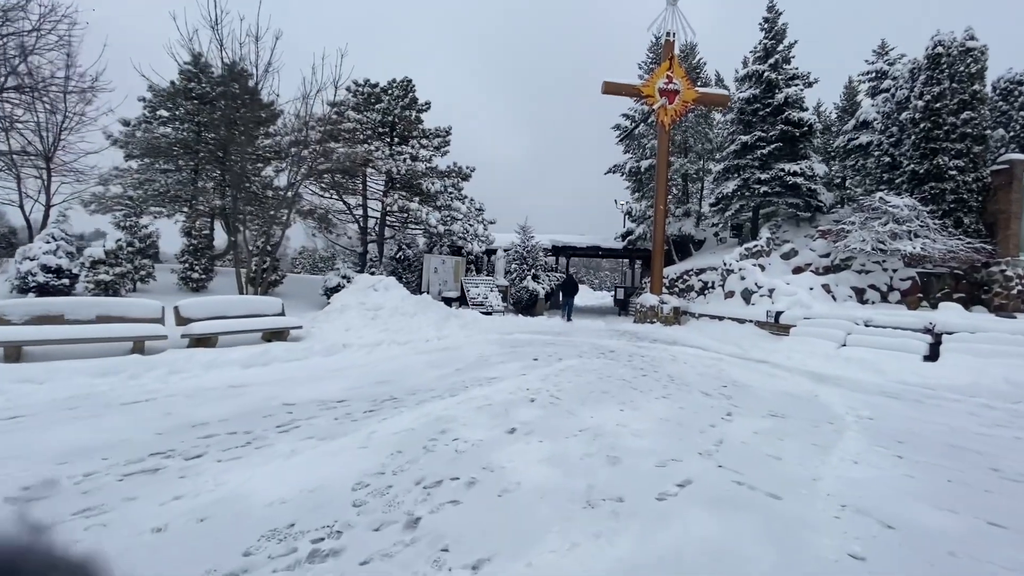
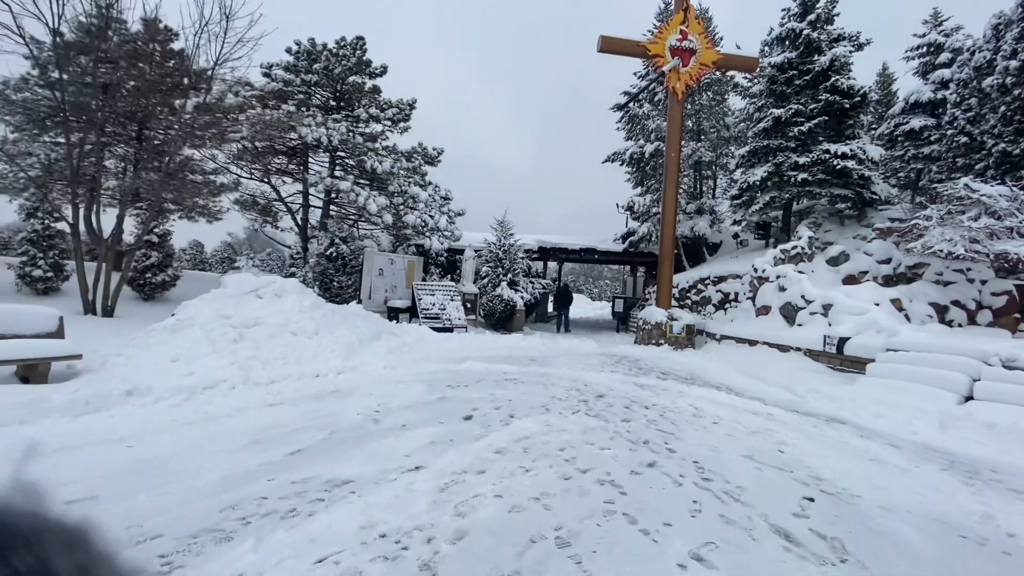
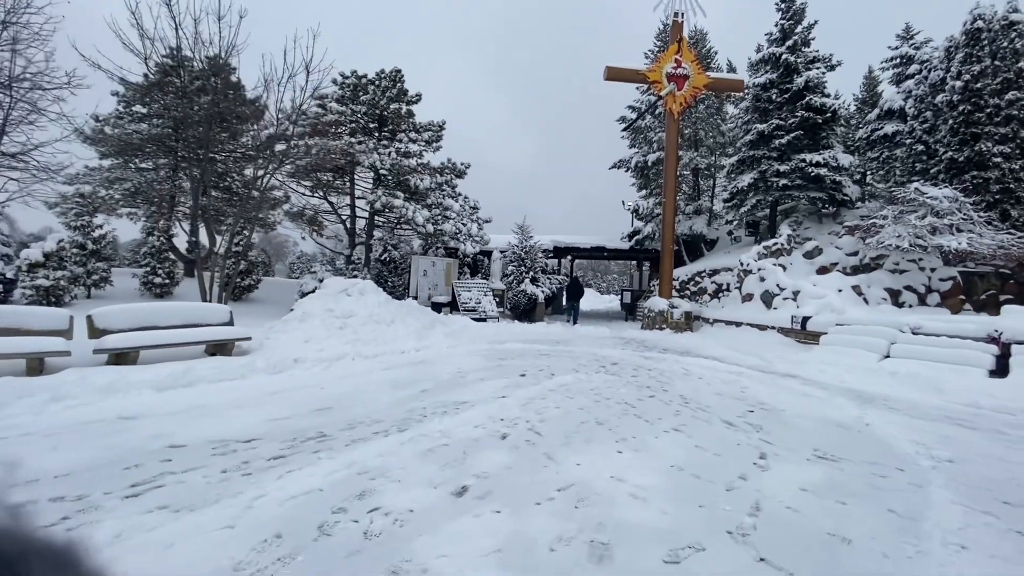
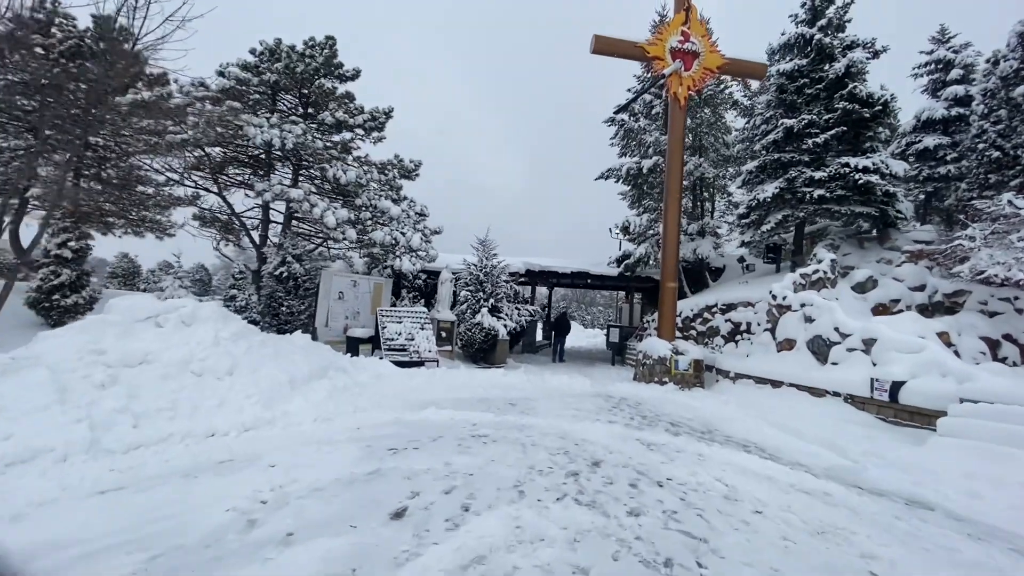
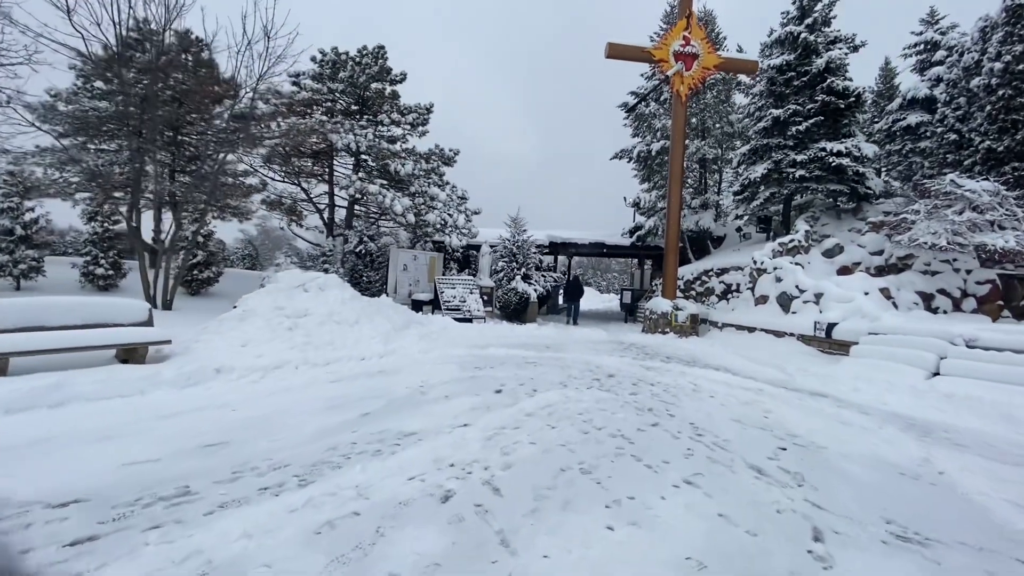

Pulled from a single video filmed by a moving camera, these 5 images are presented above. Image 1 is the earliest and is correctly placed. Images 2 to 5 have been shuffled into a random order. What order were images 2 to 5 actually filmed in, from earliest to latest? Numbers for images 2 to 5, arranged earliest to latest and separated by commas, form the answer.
3, 5, 2, 4
